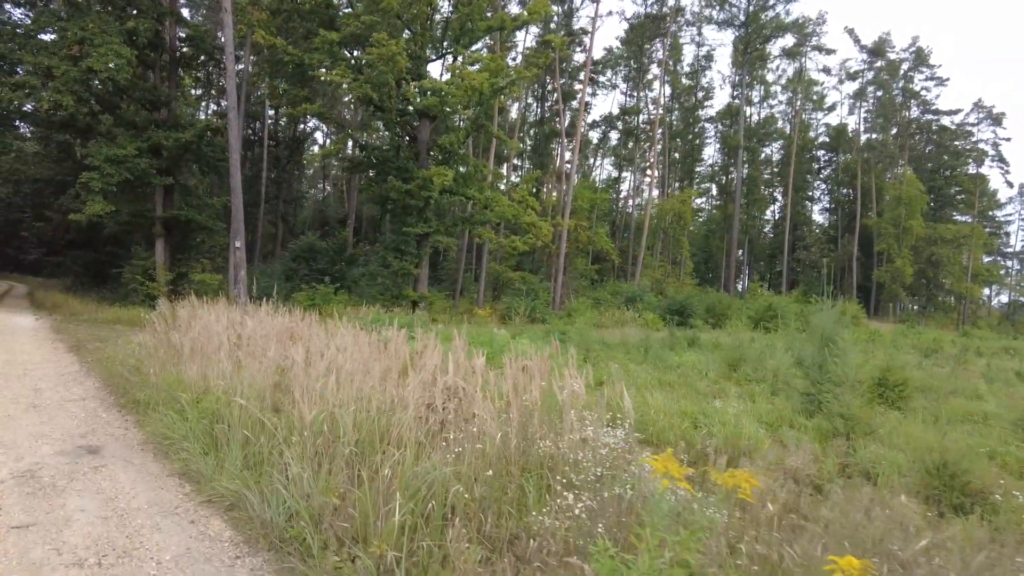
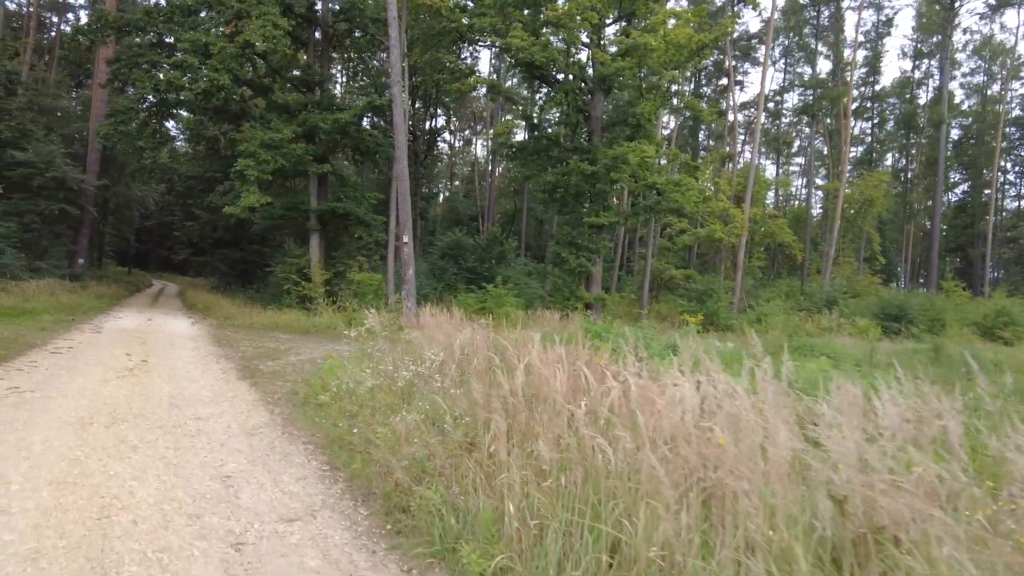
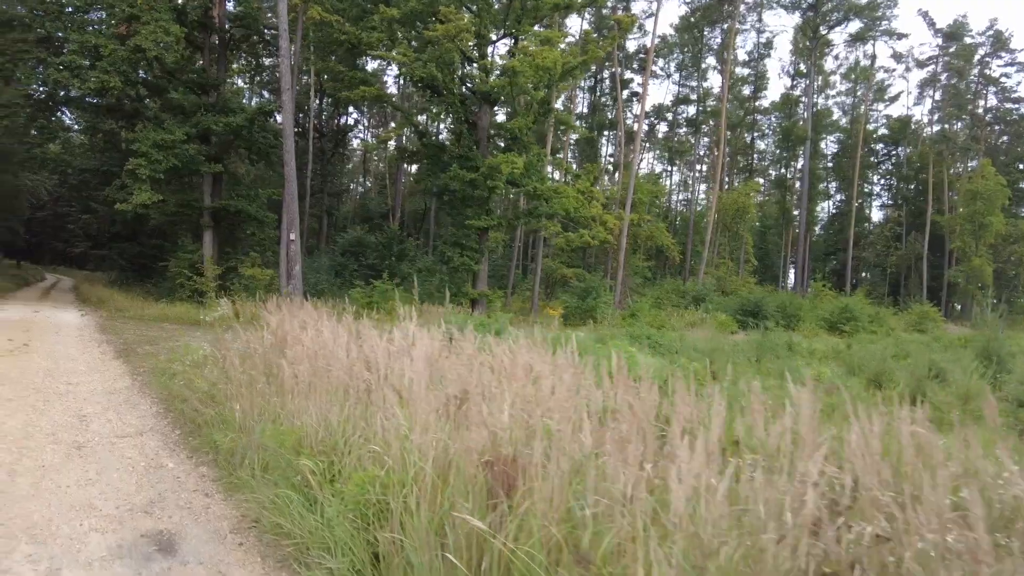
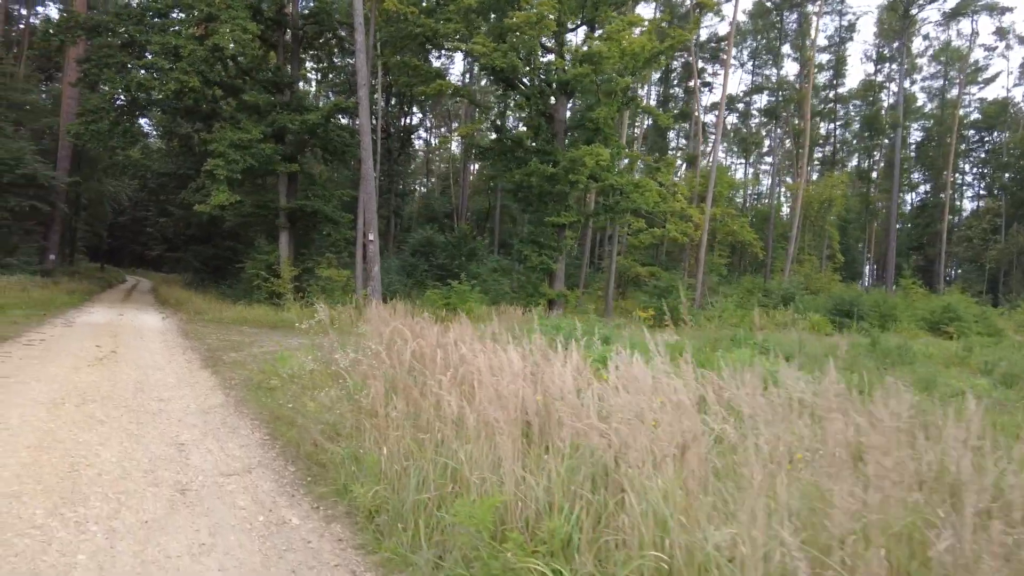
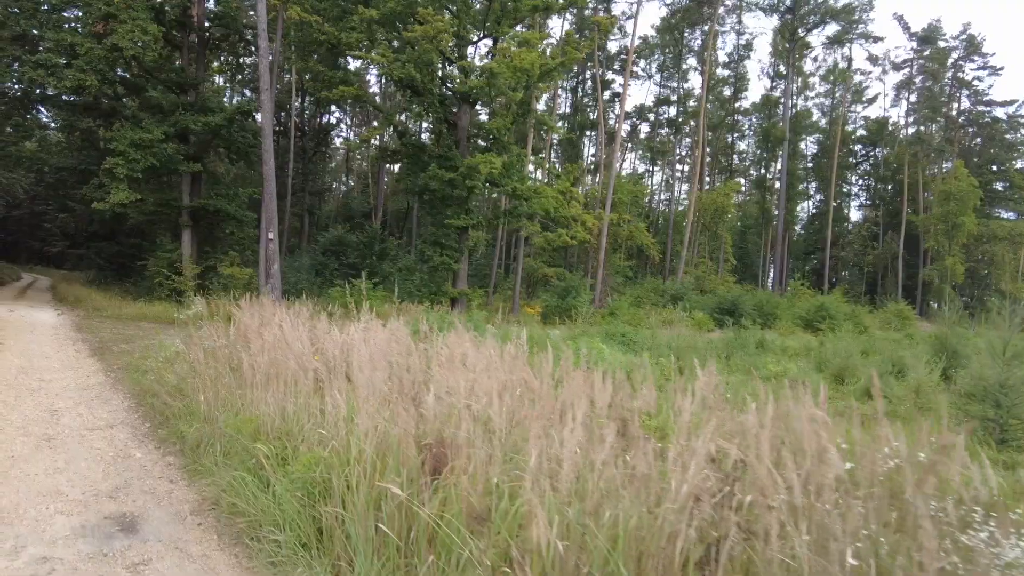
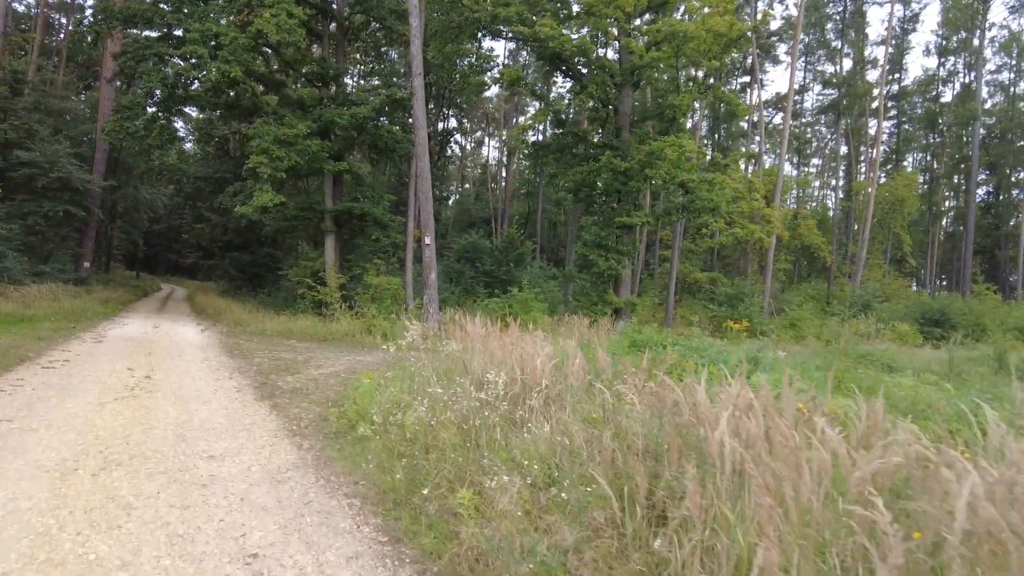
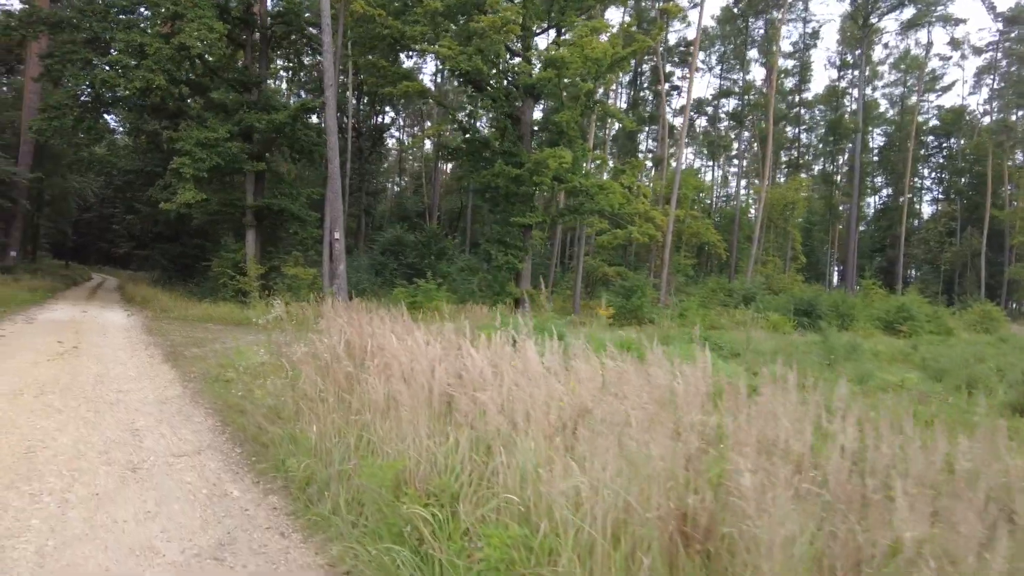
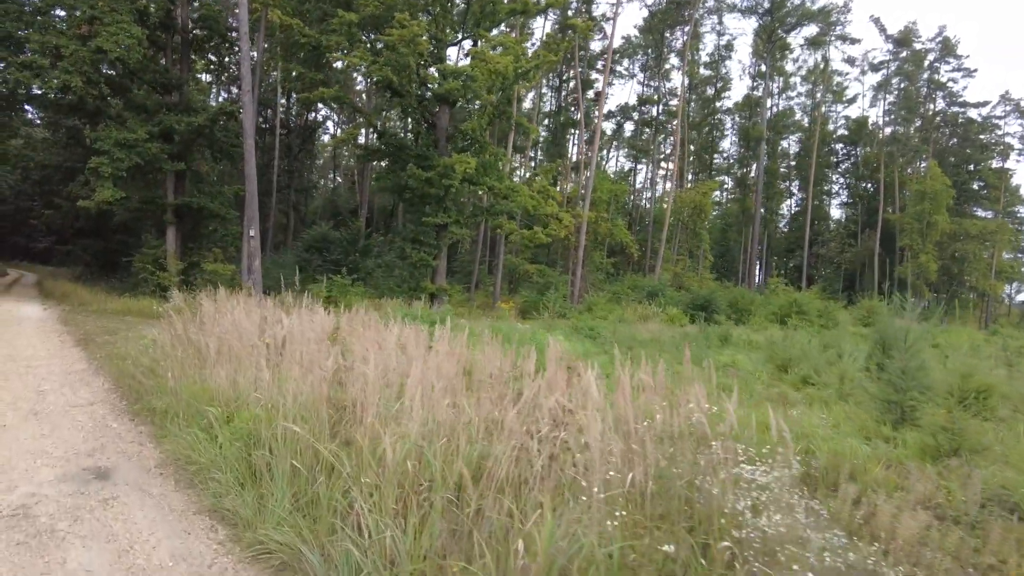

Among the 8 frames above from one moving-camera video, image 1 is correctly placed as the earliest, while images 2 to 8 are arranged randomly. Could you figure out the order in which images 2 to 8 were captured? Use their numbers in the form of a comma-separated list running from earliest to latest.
8, 5, 3, 7, 4, 2, 6
